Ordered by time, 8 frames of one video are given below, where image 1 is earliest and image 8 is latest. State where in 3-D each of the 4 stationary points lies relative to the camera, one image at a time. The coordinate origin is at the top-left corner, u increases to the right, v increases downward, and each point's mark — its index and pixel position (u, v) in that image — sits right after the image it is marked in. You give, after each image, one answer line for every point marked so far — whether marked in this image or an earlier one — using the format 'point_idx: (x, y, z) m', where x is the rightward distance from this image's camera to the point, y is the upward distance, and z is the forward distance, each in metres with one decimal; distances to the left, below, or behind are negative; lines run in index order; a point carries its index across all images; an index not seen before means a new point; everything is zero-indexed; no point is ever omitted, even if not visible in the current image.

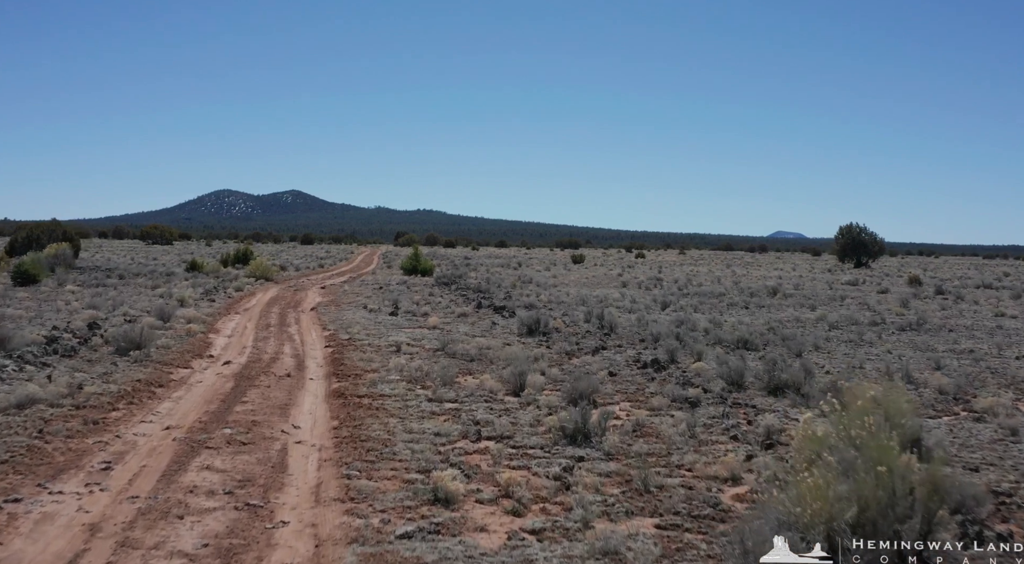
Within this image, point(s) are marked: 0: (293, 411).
0: (-2.6, -1.5, +10.9) m
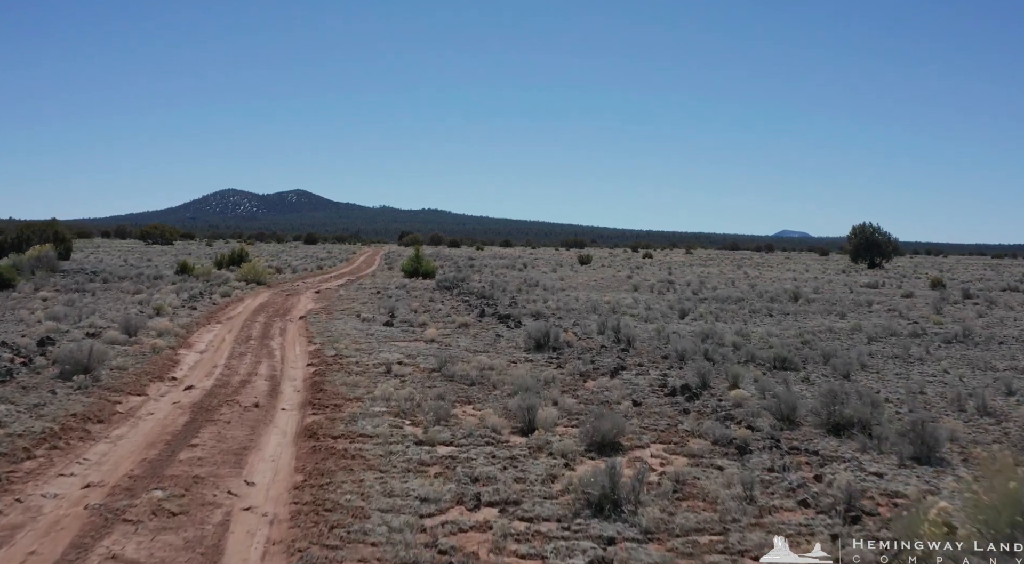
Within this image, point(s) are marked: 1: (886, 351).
0: (-2.5, -1.7, +8.9) m
1: (+7.1, -1.3, +17.7) m
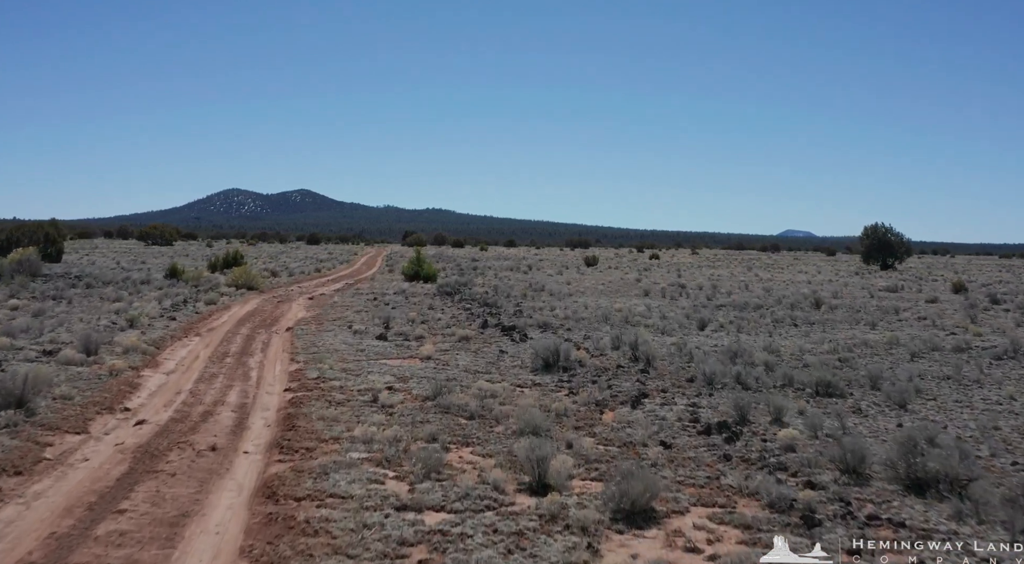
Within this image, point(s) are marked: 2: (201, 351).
0: (-2.4, -1.9, +7.0) m
1: (+7.2, -1.5, +15.8) m
2: (-5.9, -1.3, +17.6) m
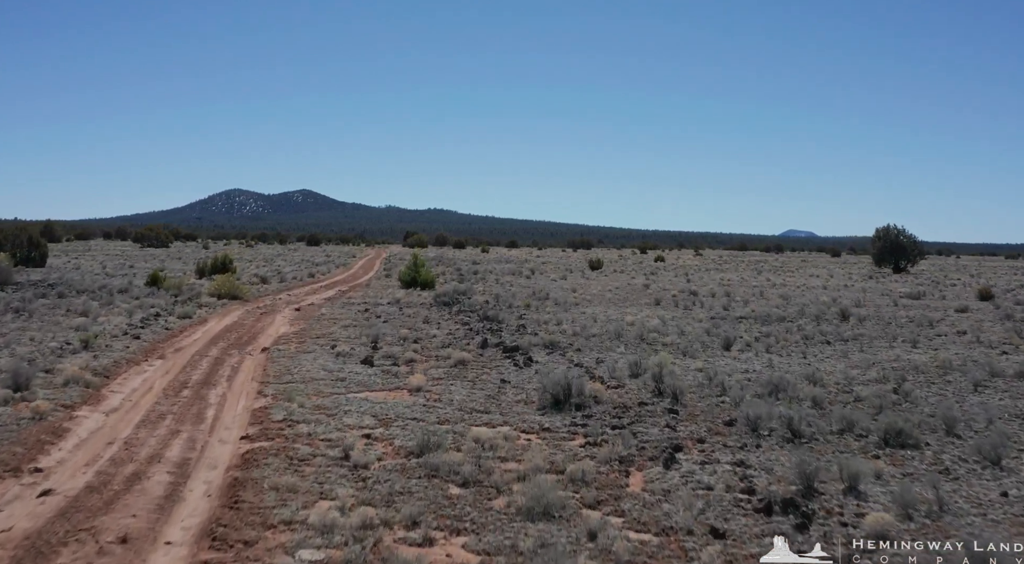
0: (-2.4, -2.2, +4.8) m
1: (+7.2, -1.8, +13.5) m
2: (-5.8, -1.6, +15.3) m
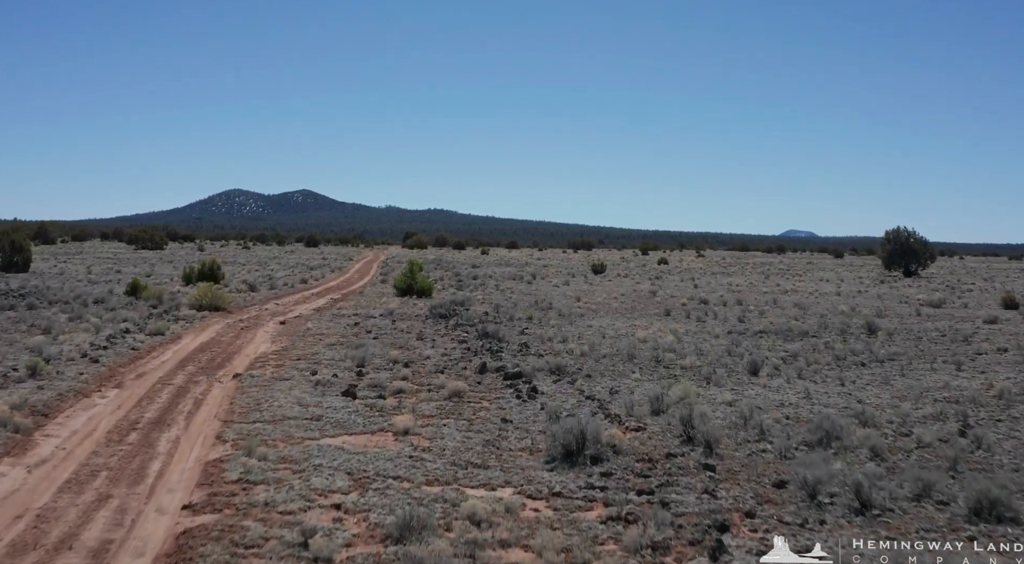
0: (-2.4, -2.5, +2.7) m
1: (+7.2, -2.1, +11.4) m
2: (-5.8, -1.9, +13.3) m
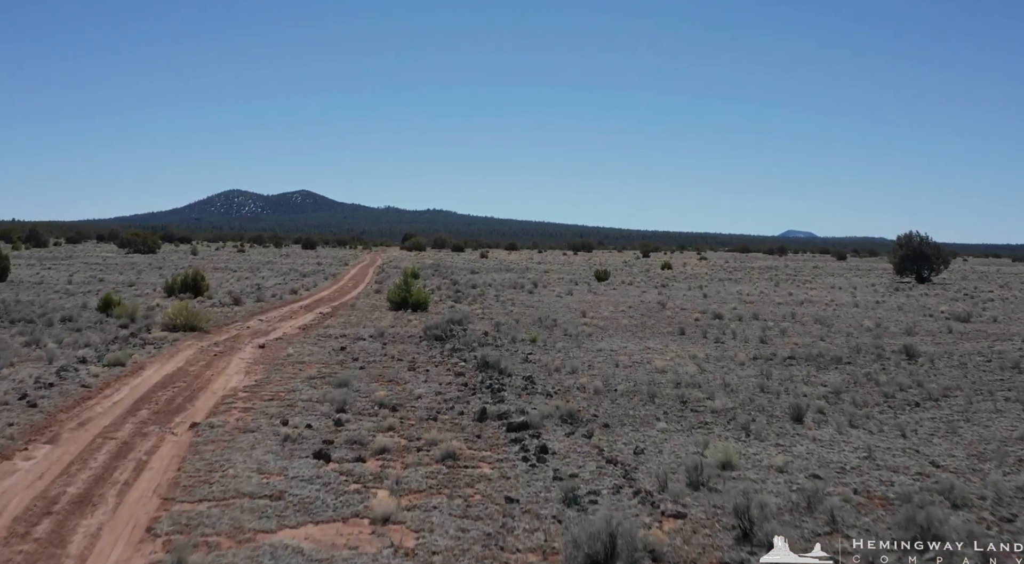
0: (-2.3, -3.0, +0.2) m
1: (+7.3, -2.6, +9.0) m
2: (-5.7, -2.4, +10.8) m
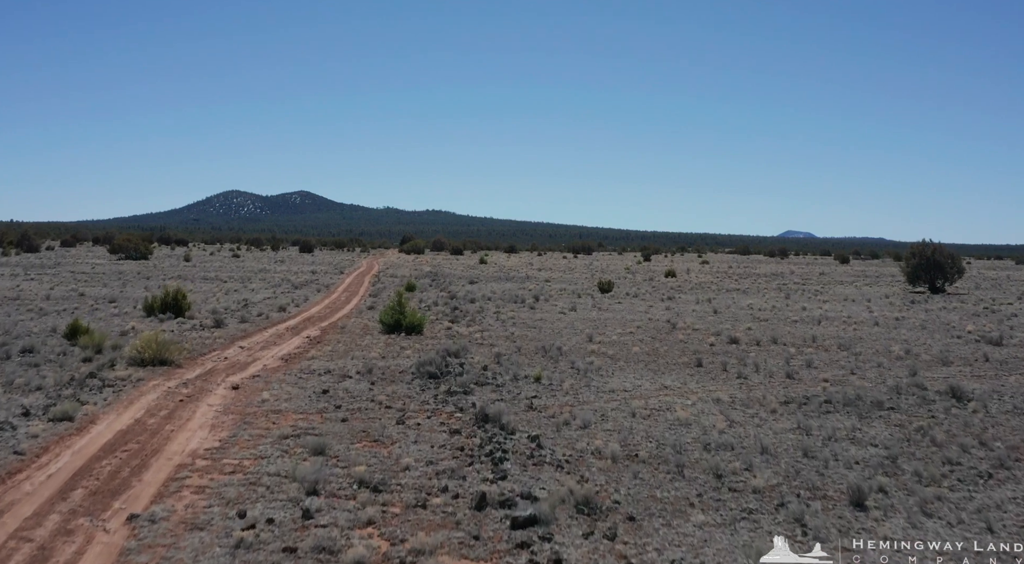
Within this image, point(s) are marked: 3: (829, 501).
0: (-2.2, -3.8, -2.3) m
1: (+7.4, -3.4, +6.5) m
2: (-5.6, -3.2, +8.3) m
3: (+4.4, -3.0, +13.1) m
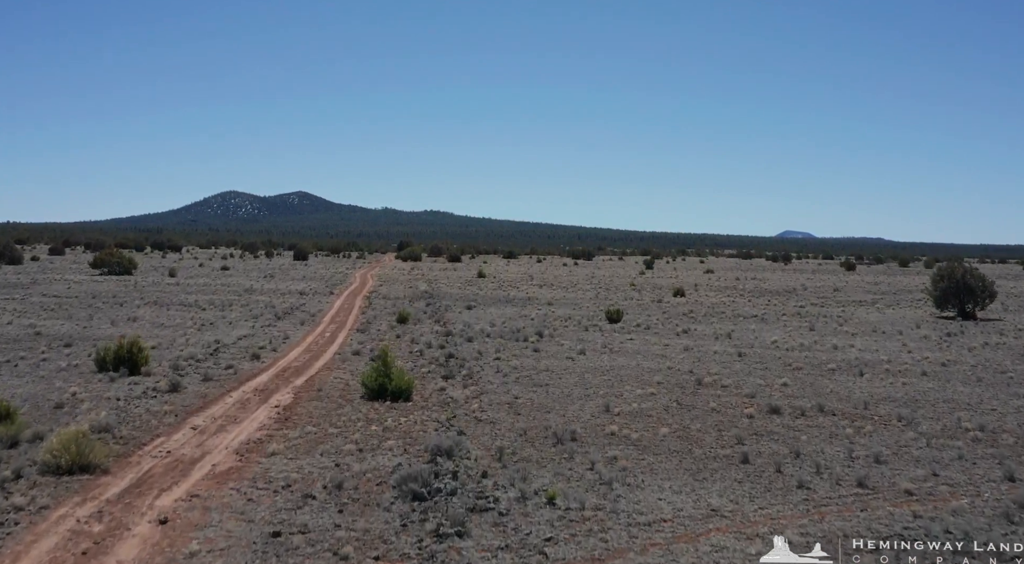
0: (-2.0, -5.7, -7.2) m
1: (+7.5, -5.4, +1.5) m
2: (-5.5, -5.2, +3.4) m
3: (+4.5, -4.9, +8.1) m
